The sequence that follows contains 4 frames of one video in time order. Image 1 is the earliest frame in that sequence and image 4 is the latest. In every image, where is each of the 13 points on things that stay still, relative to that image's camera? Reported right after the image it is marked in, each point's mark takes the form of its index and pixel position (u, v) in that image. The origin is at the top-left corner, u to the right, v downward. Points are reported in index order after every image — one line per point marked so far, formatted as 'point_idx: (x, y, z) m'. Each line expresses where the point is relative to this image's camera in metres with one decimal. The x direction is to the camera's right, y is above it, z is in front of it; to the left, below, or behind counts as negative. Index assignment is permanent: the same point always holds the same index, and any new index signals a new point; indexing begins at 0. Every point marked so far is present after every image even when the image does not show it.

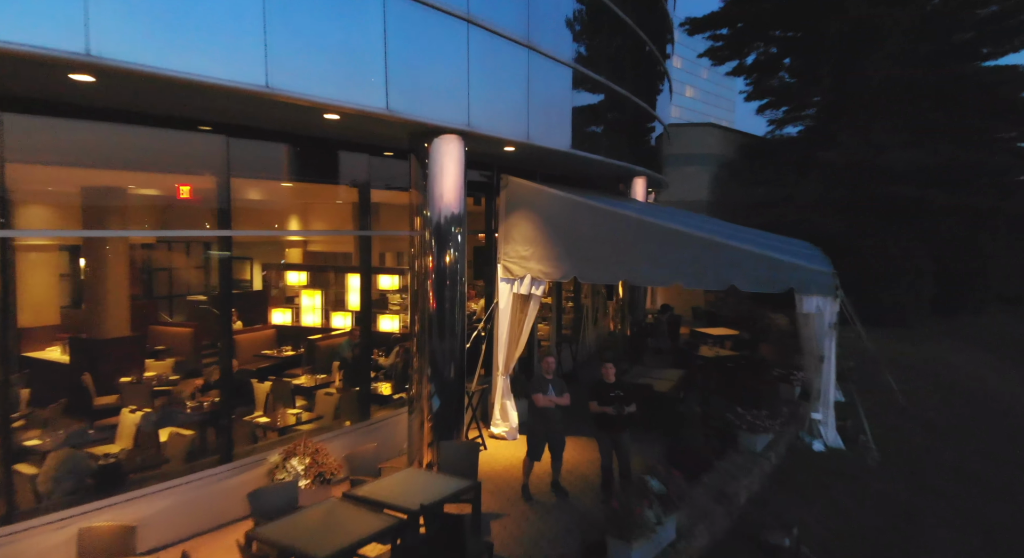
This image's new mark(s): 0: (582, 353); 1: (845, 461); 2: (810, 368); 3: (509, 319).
0: (+1.5, -1.7, +14.6) m
1: (+4.0, -2.2, +7.9) m
2: (+3.9, -1.2, +8.5) m
3: (0.0, -0.6, +9.6) m
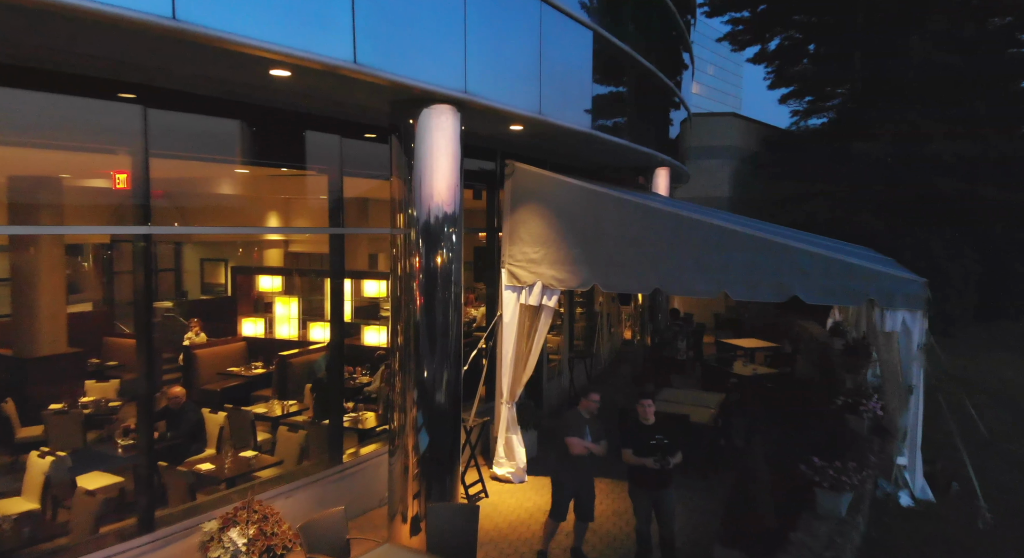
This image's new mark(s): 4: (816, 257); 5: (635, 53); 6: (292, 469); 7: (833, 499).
0: (+1.6, -1.8, +13.0) m
1: (+4.1, -2.3, +6.2) m
2: (+3.9, -1.3, +6.8) m
3: (+0.1, -0.7, +8.0) m
4: (+3.1, +0.2, +6.6) m
5: (+2.0, +3.5, +10.3) m
6: (-2.2, -1.9, +6.6) m
7: (+2.7, -1.9, +5.7) m
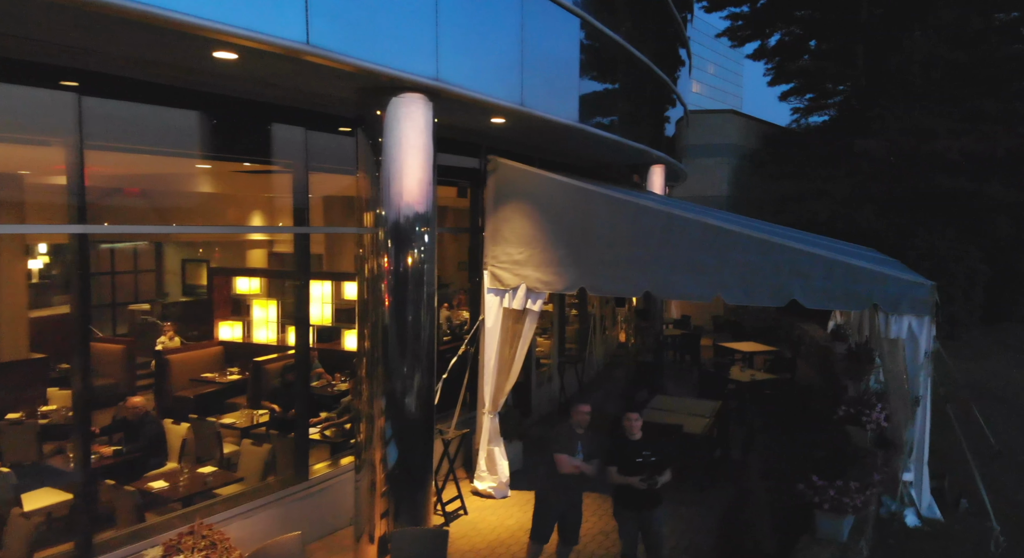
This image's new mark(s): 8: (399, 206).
0: (+1.5, -1.8, +12.6) m
1: (+3.9, -2.3, +5.8) m
2: (+3.7, -1.3, +6.4) m
3: (-0.1, -0.7, +7.6) m
4: (+2.9, +0.2, +6.2) m
5: (+1.8, +3.5, +9.9) m
6: (-2.4, -2.0, +6.2) m
7: (+2.5, -1.9, +5.2) m
8: (-1.0, +0.6, +5.5) m
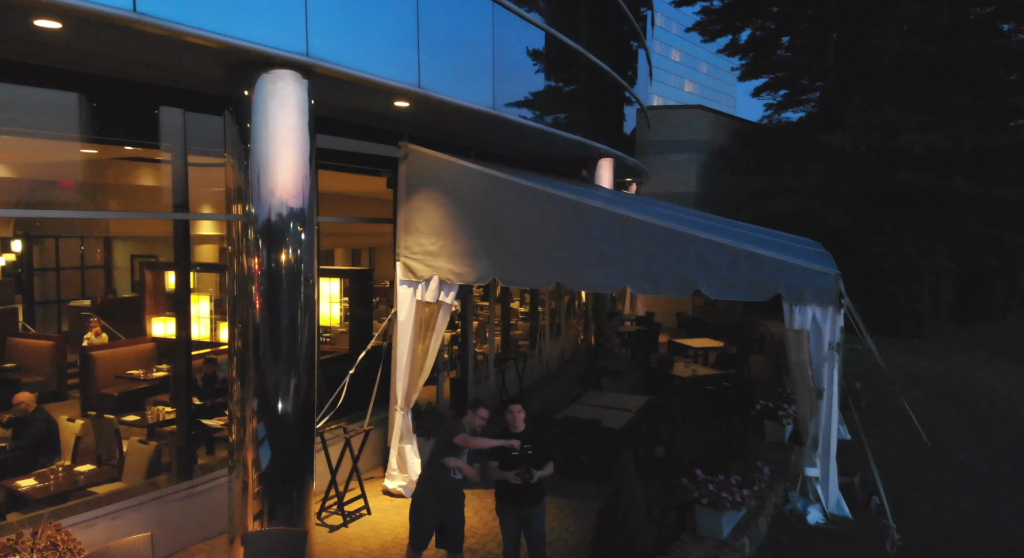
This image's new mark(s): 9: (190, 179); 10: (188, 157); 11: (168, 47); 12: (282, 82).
0: (+0.5, -1.7, +12.3) m
1: (+2.9, -2.2, +5.6) m
2: (+2.8, -1.2, +6.2) m
3: (-1.1, -0.6, +7.4) m
4: (+1.9, +0.3, +6.0) m
5: (+0.8, +3.6, +9.7) m
6: (-3.4, -1.9, +6.0) m
7: (+1.6, -1.8, +5.0) m
8: (-1.9, +0.7, +5.3) m
9: (-3.1, +1.0, +6.4) m
10: (-3.1, +1.2, +6.4) m
11: (-2.5, +1.7, +4.8) m
12: (-1.8, +1.6, +5.2) m
